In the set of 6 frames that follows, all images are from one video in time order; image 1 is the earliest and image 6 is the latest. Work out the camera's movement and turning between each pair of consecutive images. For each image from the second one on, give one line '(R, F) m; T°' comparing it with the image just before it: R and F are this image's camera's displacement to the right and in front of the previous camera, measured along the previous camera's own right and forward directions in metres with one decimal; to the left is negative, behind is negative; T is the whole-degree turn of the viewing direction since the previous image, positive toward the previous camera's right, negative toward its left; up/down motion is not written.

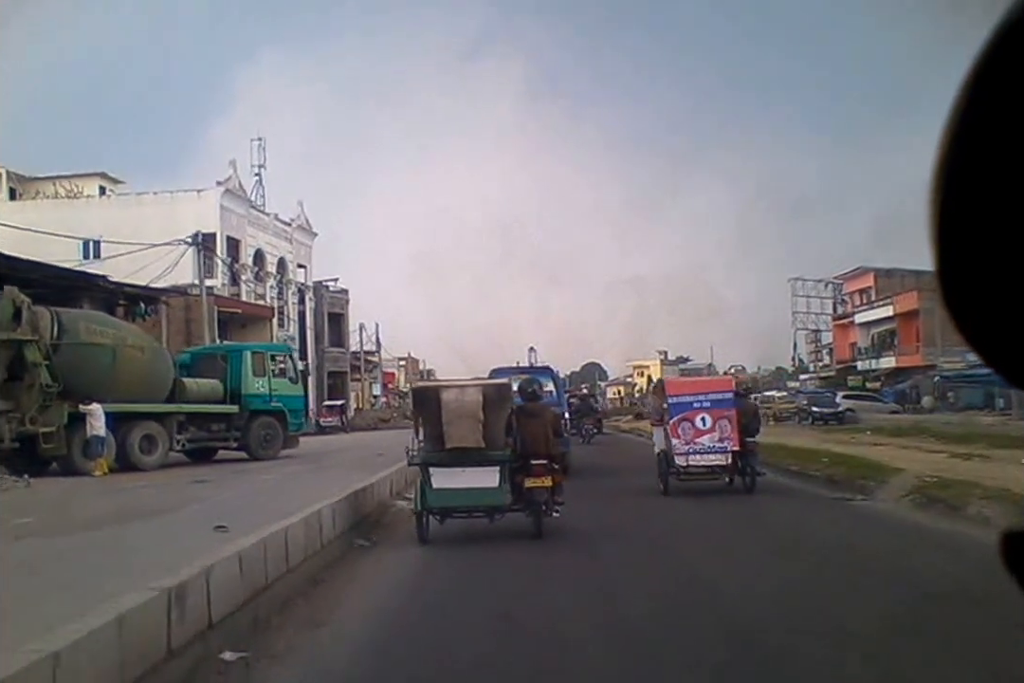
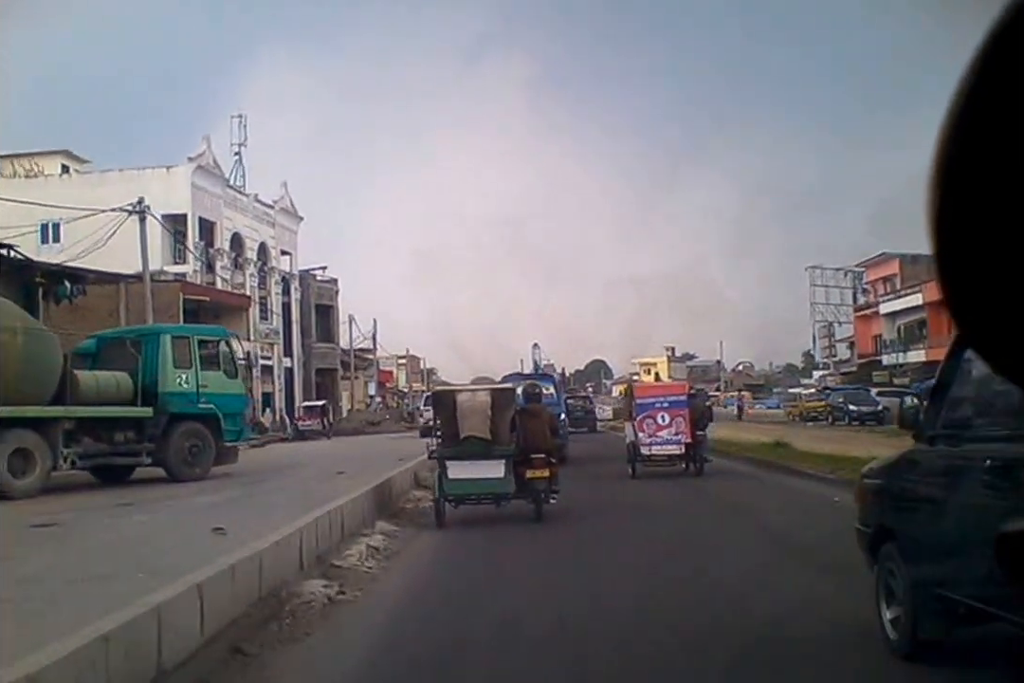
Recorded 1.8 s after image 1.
(0.0, +3.3) m; 0°
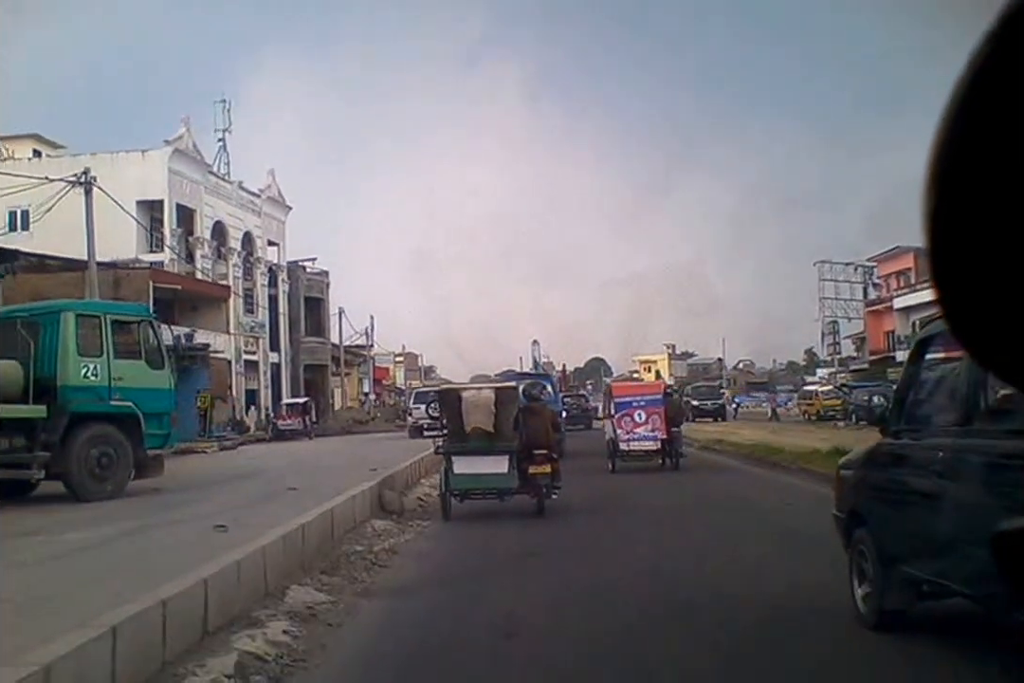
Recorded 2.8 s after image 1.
(0.0, +2.1) m; 0°
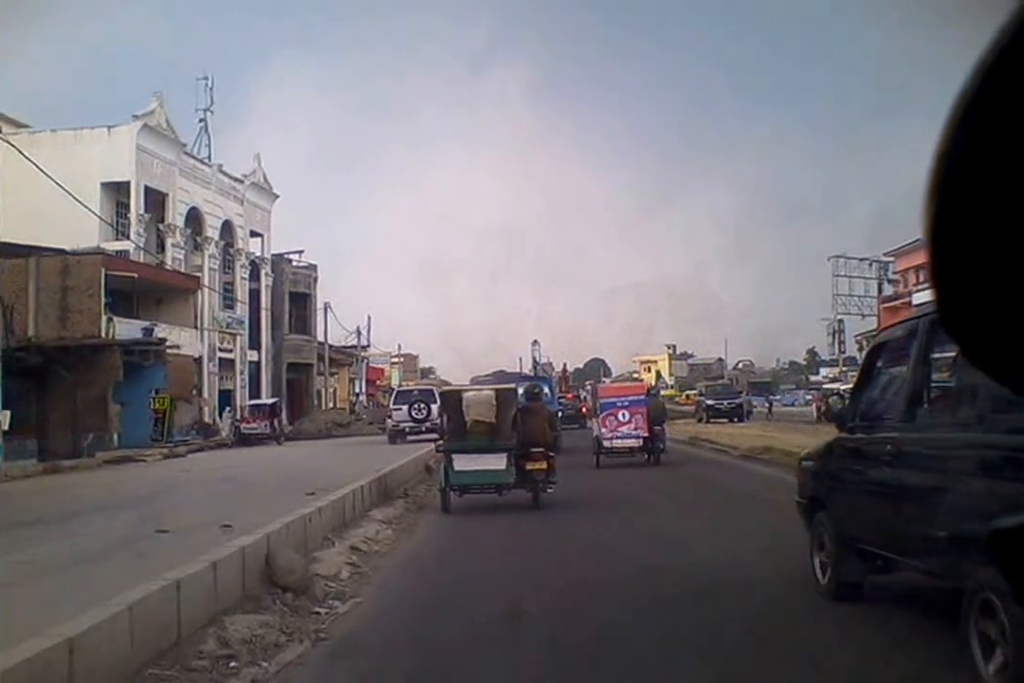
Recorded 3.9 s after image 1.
(+0.1, +2.7) m; 0°
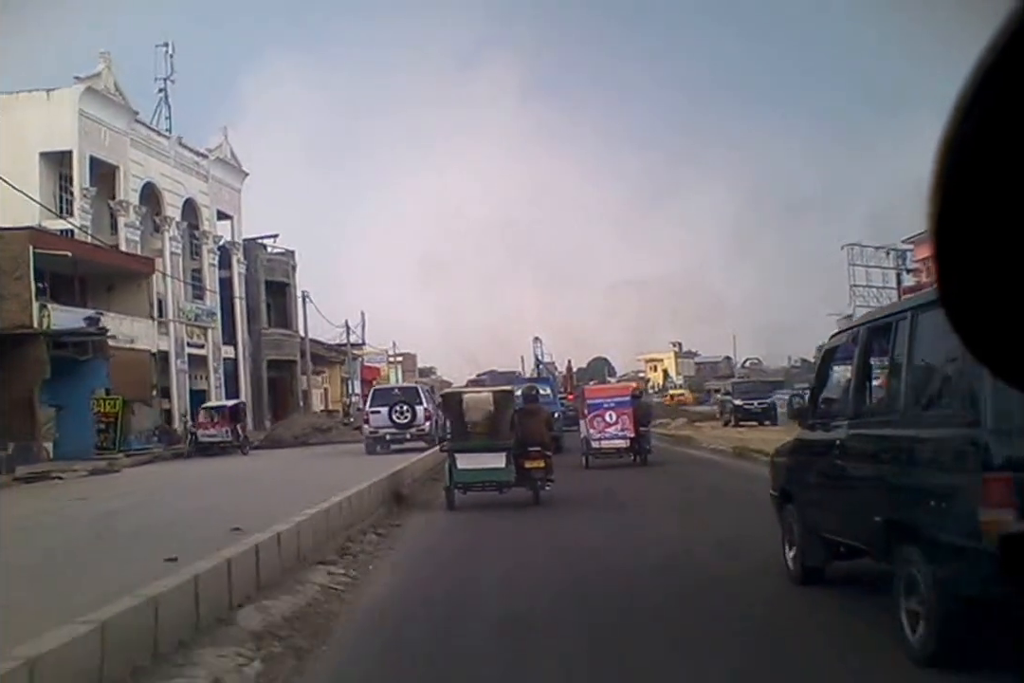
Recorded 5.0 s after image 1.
(0.0, +2.8) m; 0°
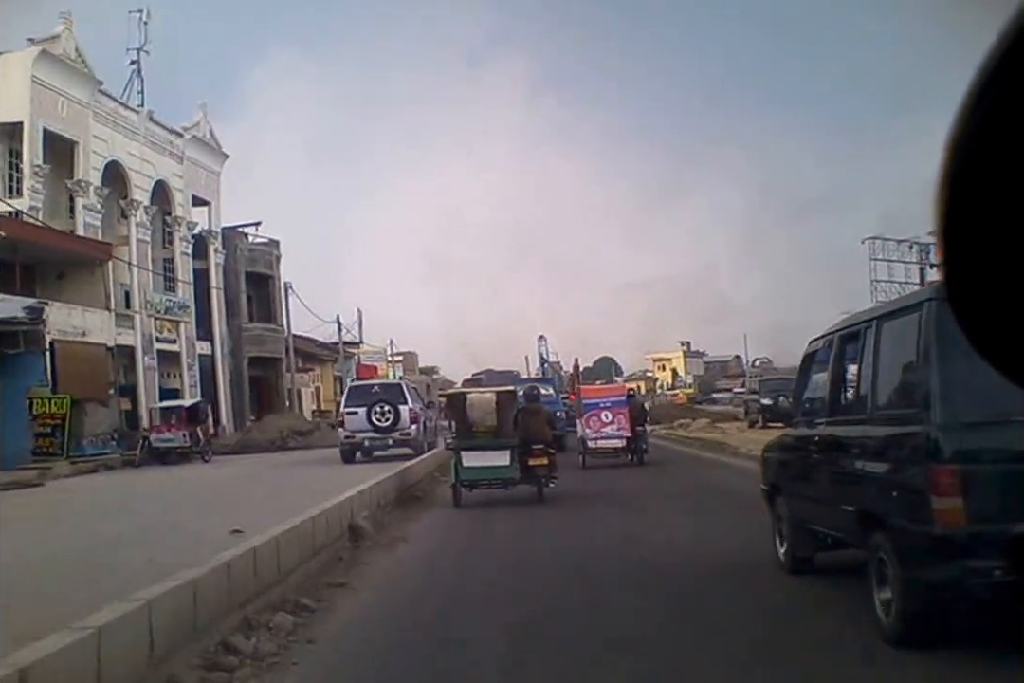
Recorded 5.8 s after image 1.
(0.0, +2.3) m; 0°
